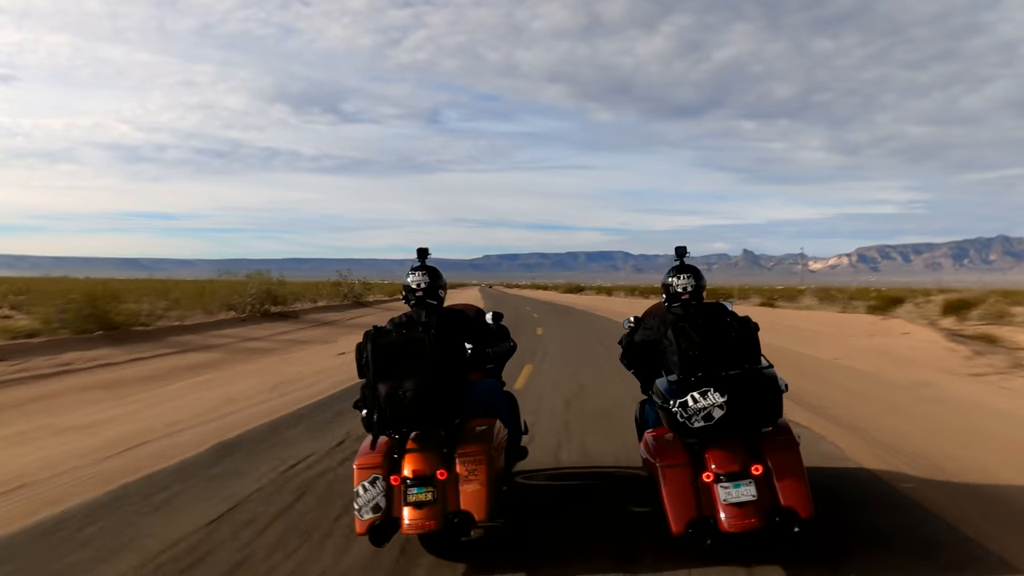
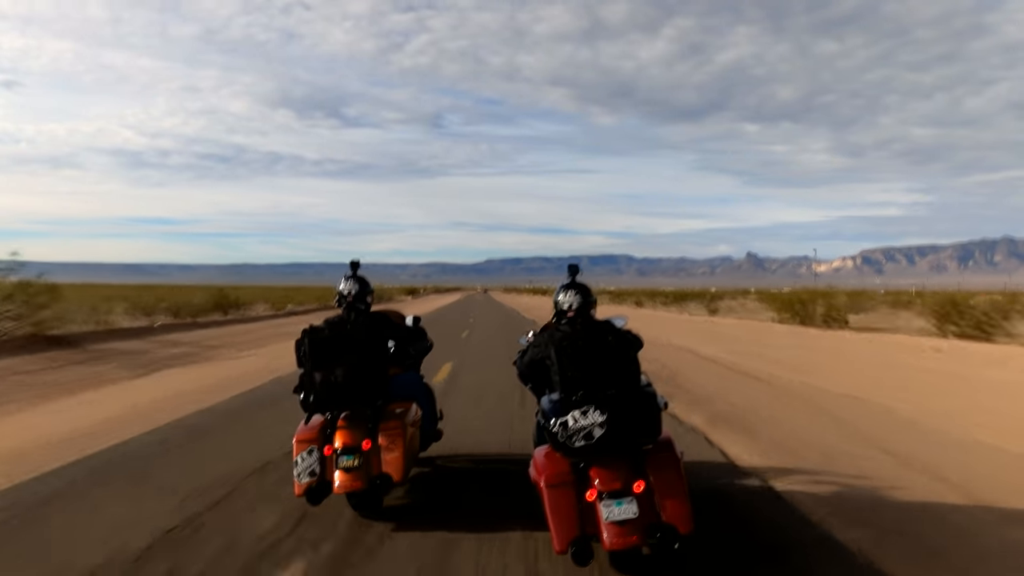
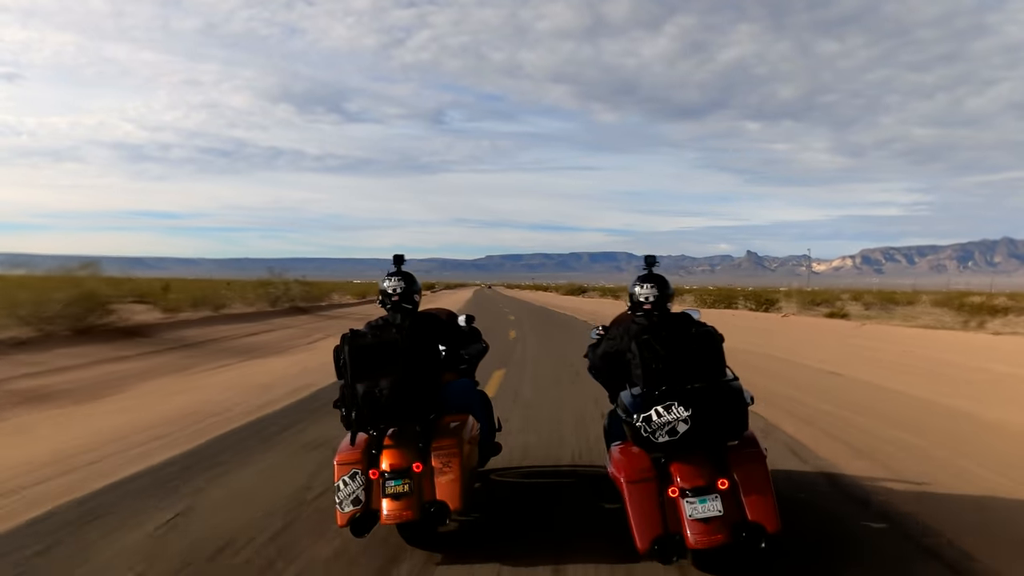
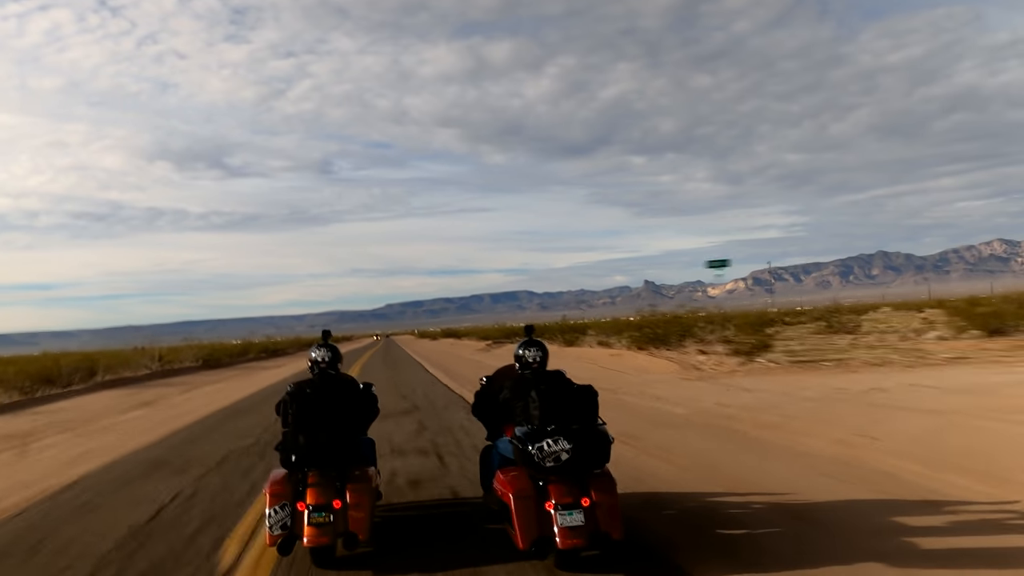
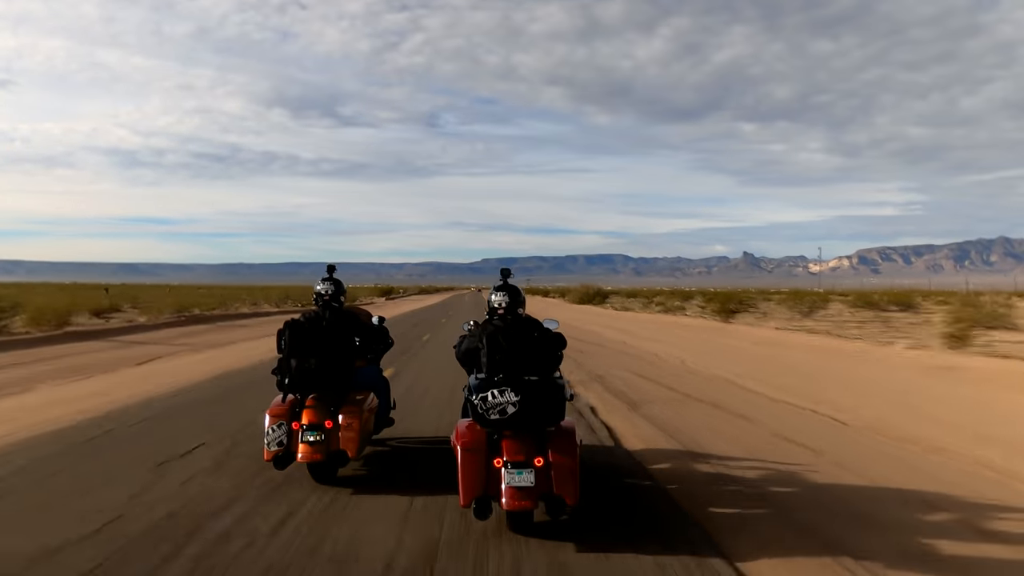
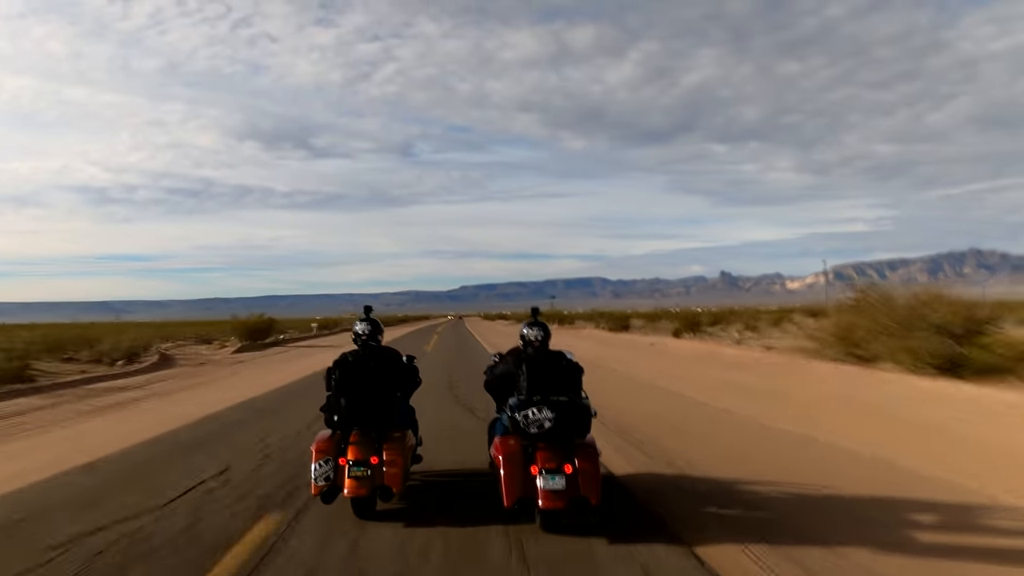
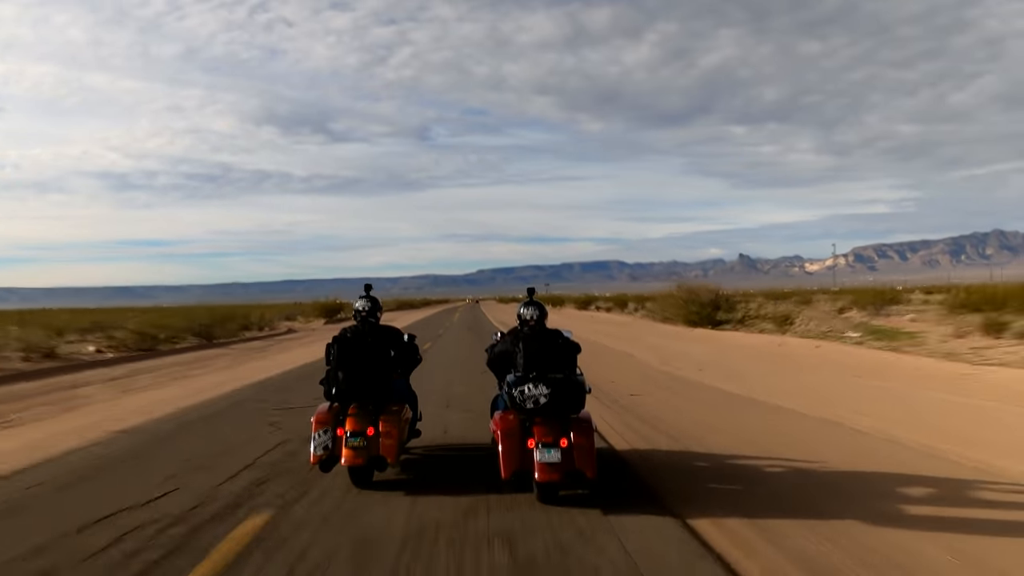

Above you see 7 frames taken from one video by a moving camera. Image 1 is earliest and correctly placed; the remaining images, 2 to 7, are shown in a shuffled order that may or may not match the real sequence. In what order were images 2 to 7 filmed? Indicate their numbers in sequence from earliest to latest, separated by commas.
3, 2, 5, 7, 6, 4
